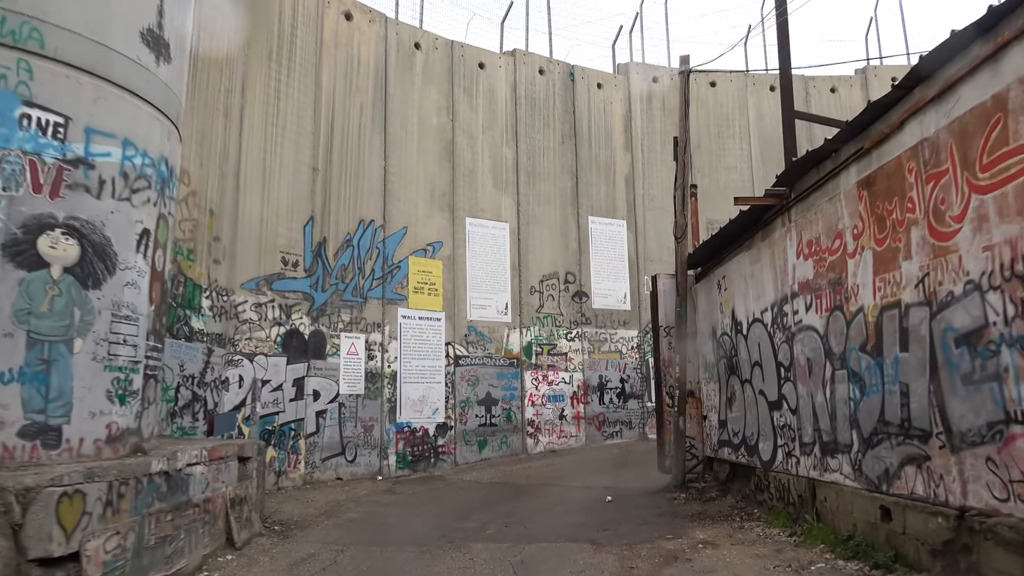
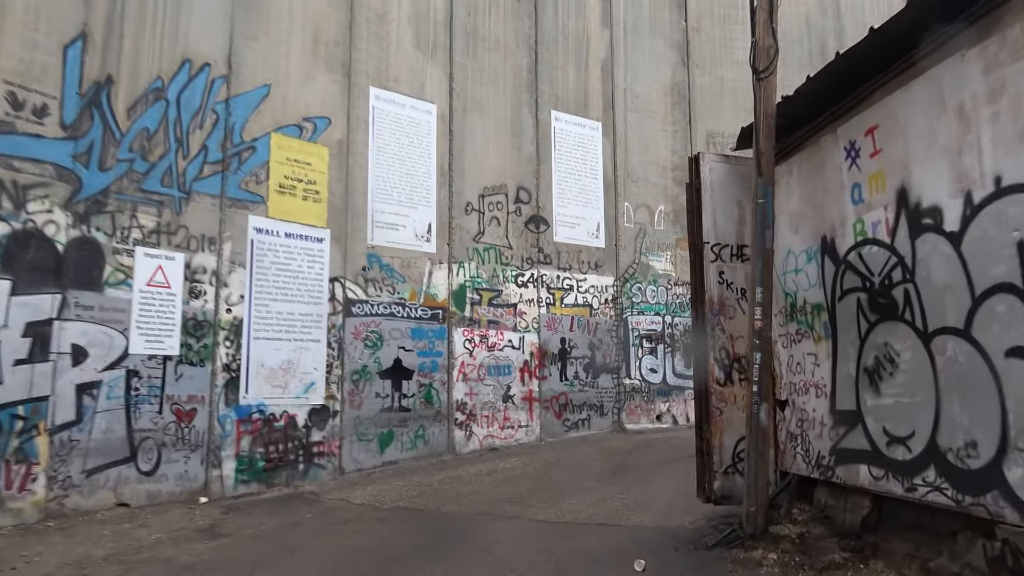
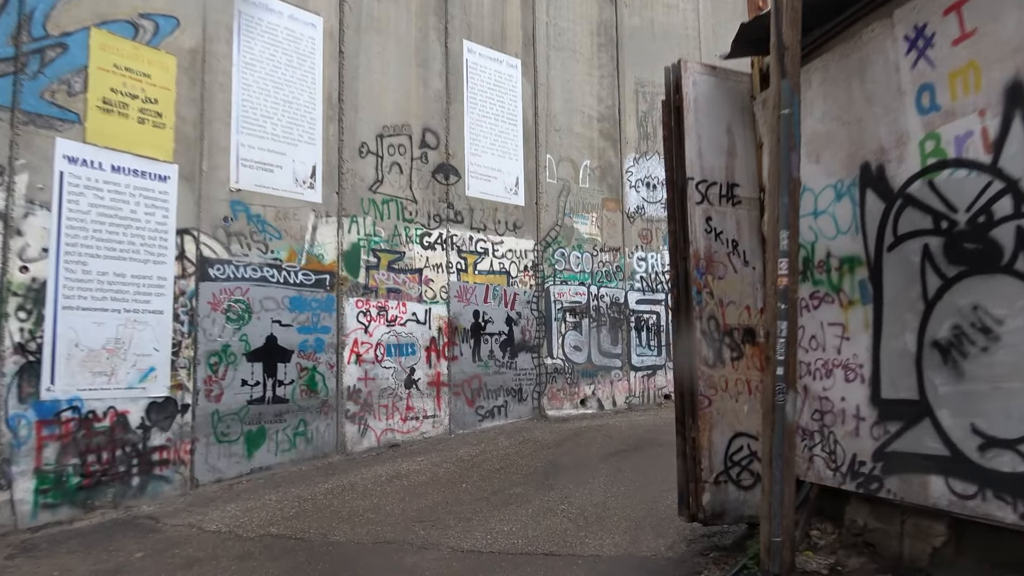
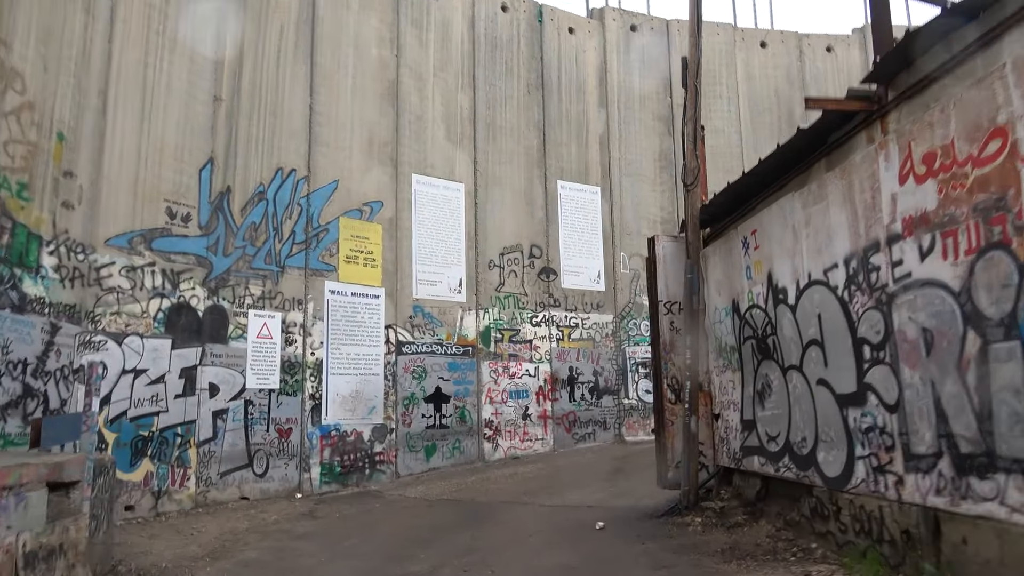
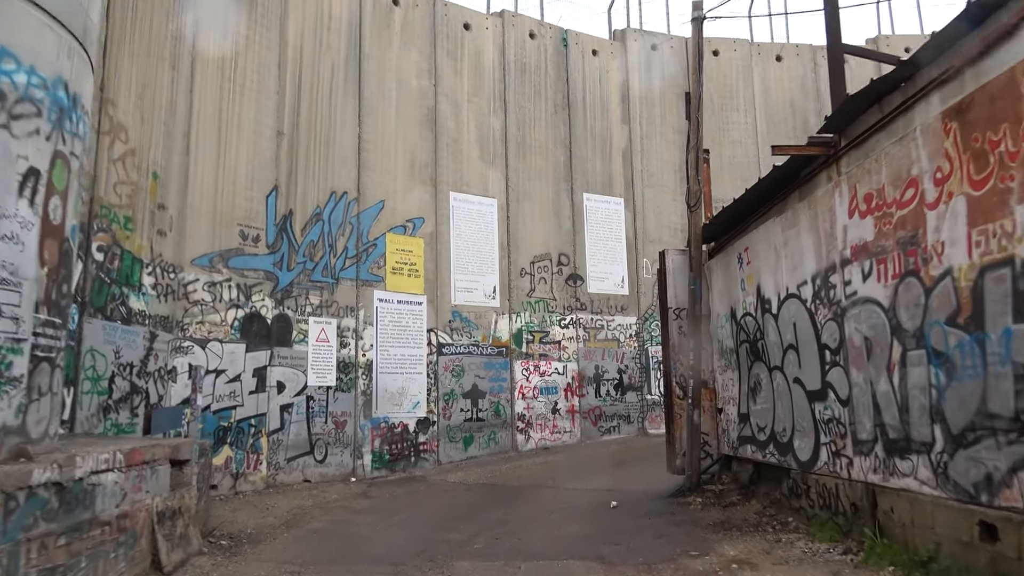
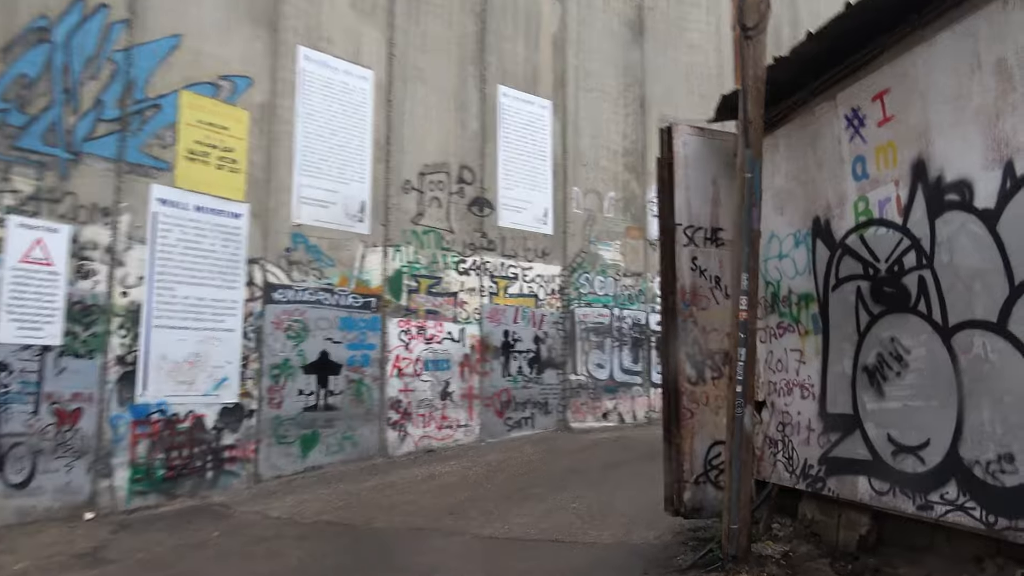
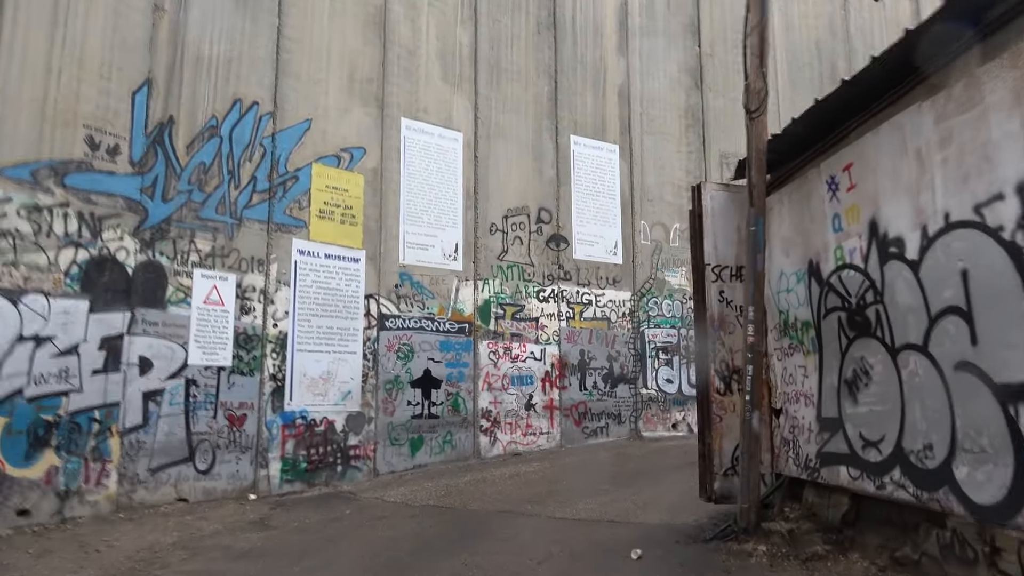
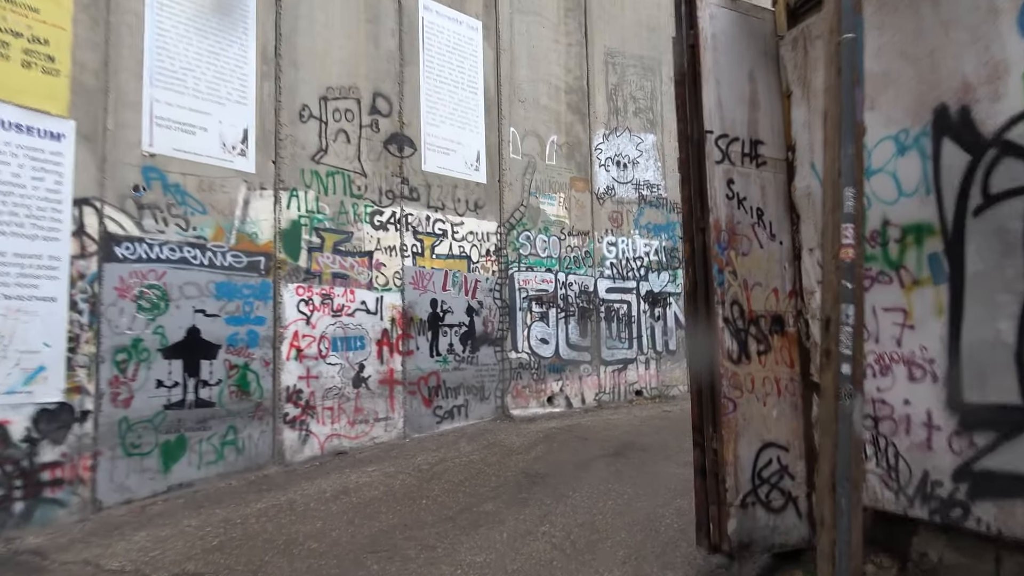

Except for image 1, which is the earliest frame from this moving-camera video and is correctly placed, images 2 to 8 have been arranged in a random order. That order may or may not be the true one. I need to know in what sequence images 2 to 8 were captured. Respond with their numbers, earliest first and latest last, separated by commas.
5, 4, 7, 2, 6, 3, 8
